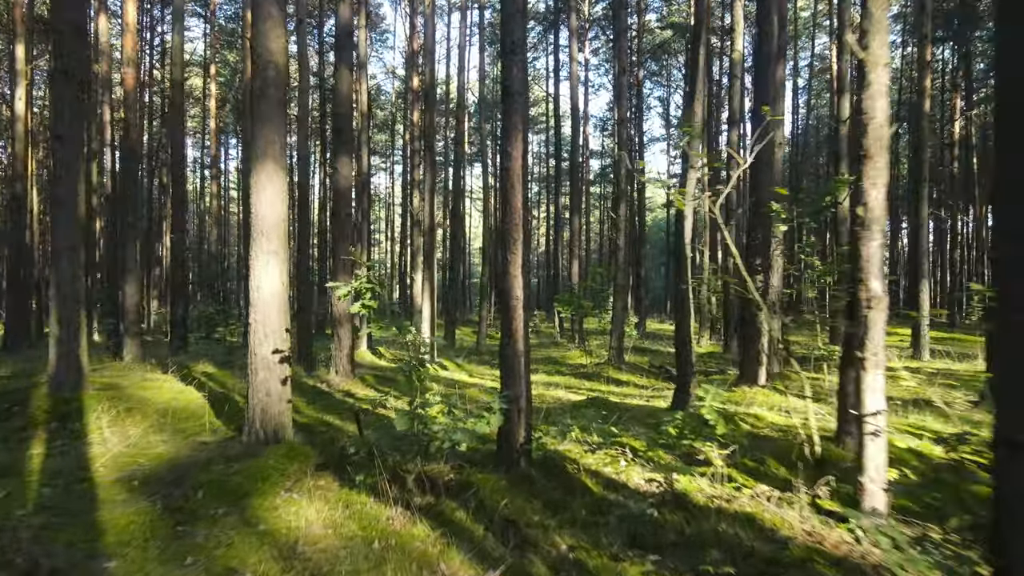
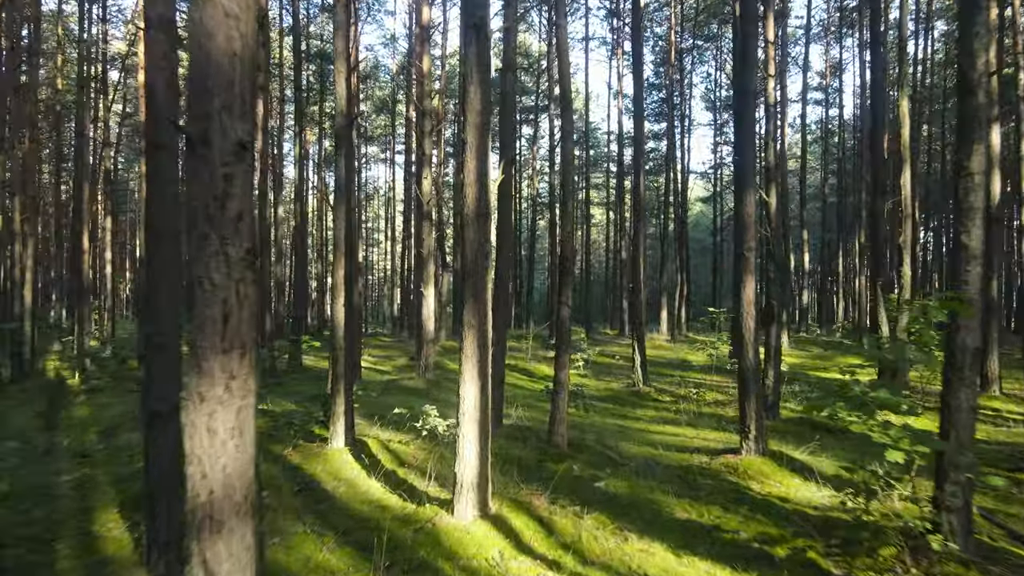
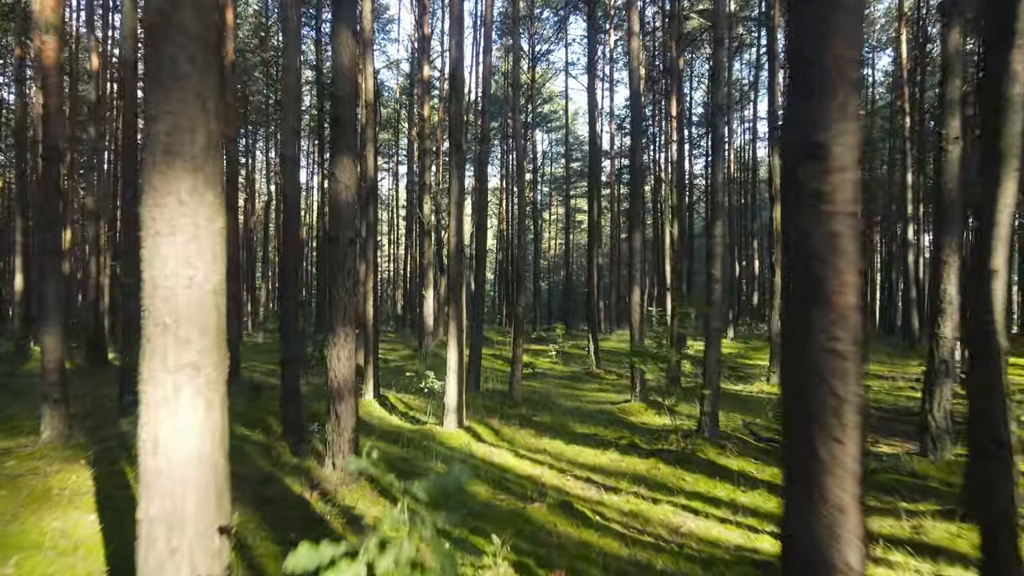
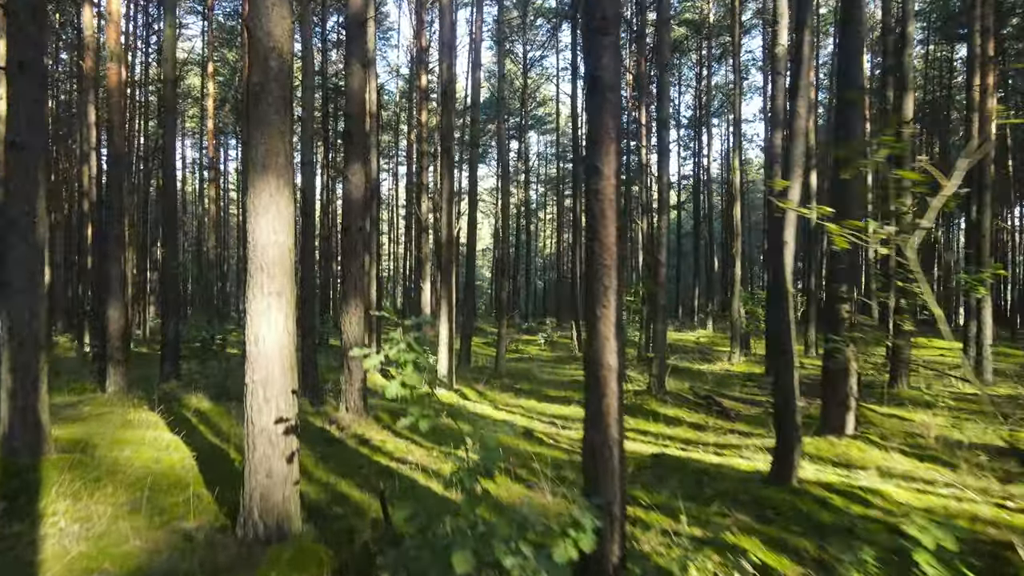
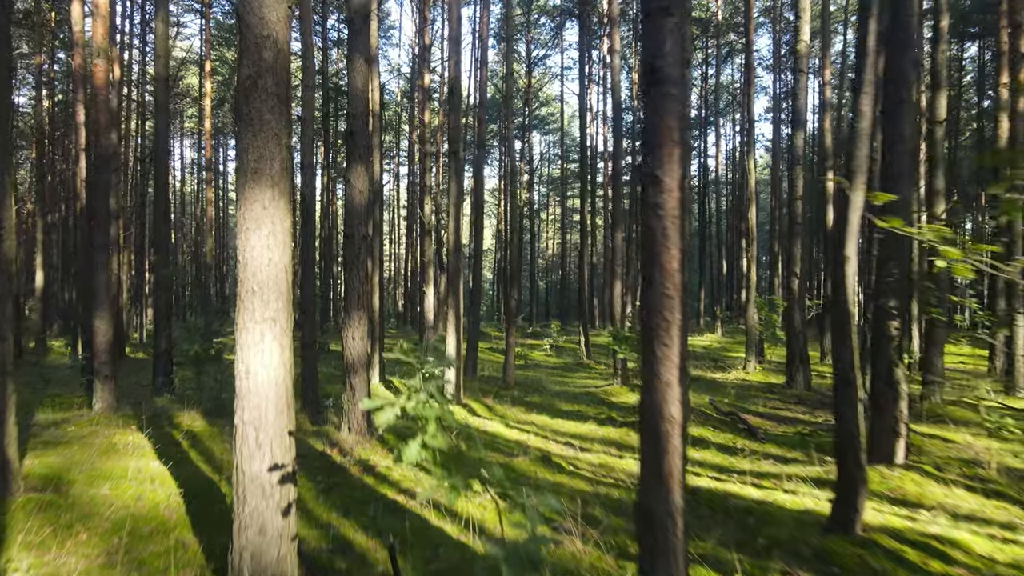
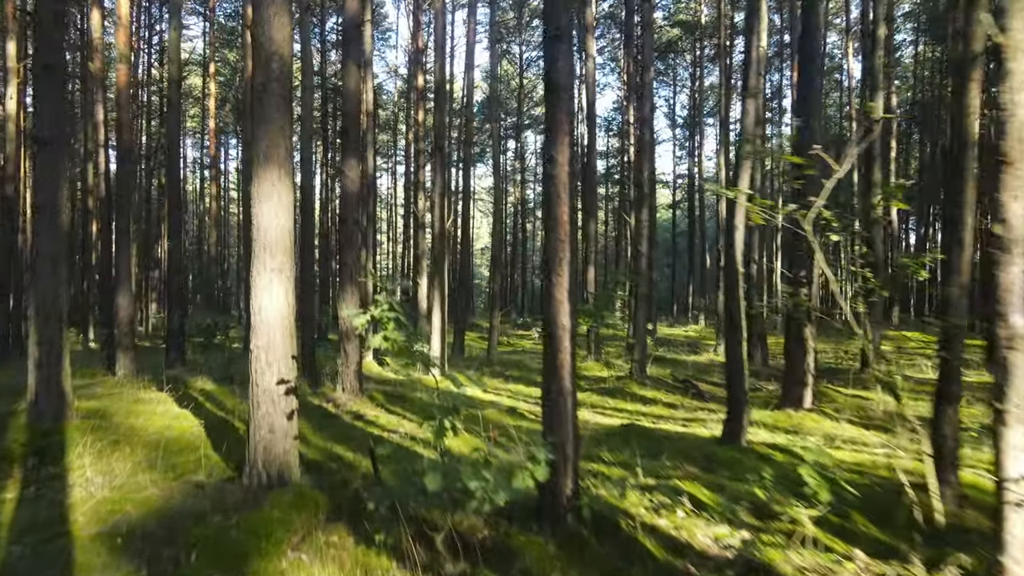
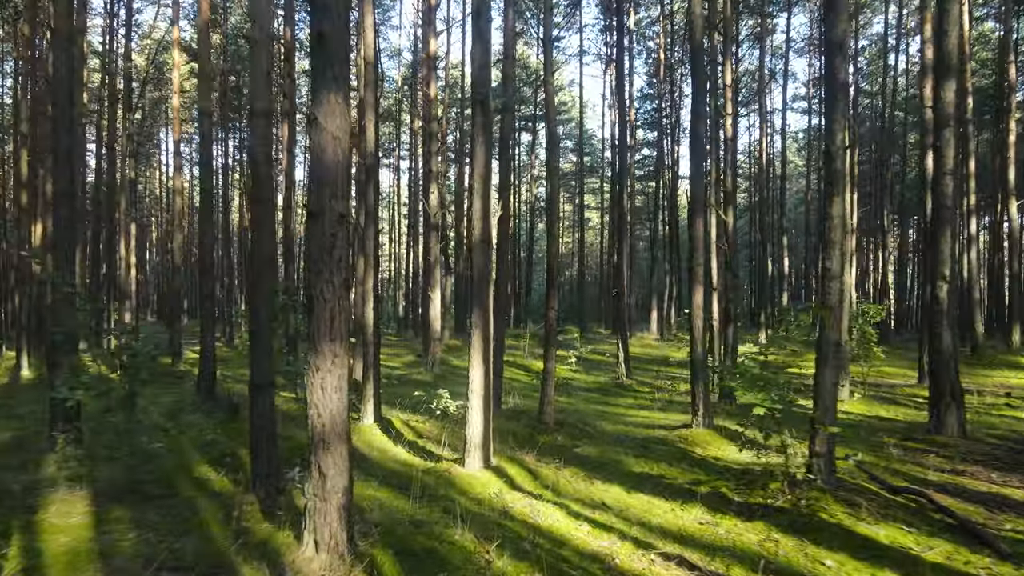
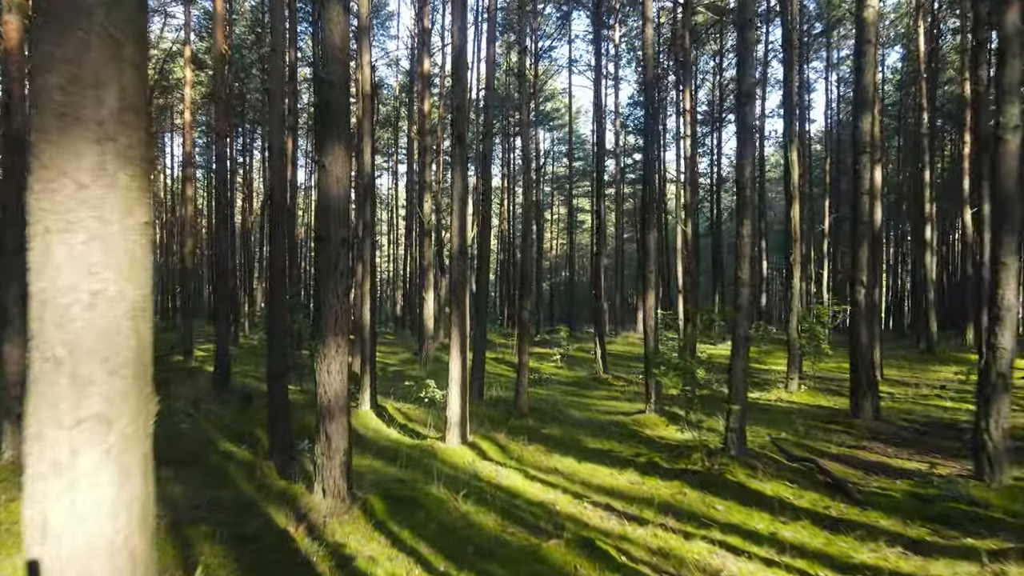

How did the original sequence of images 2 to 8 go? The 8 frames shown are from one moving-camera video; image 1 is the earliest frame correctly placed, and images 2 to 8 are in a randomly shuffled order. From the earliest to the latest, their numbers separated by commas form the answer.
6, 4, 5, 3, 8, 7, 2
